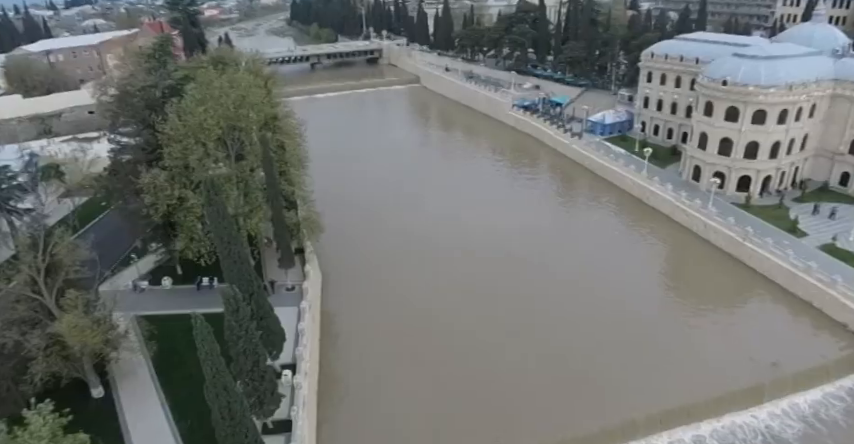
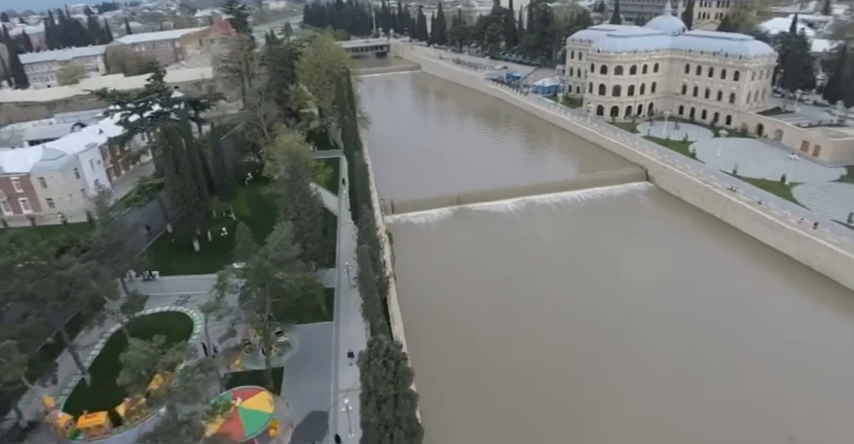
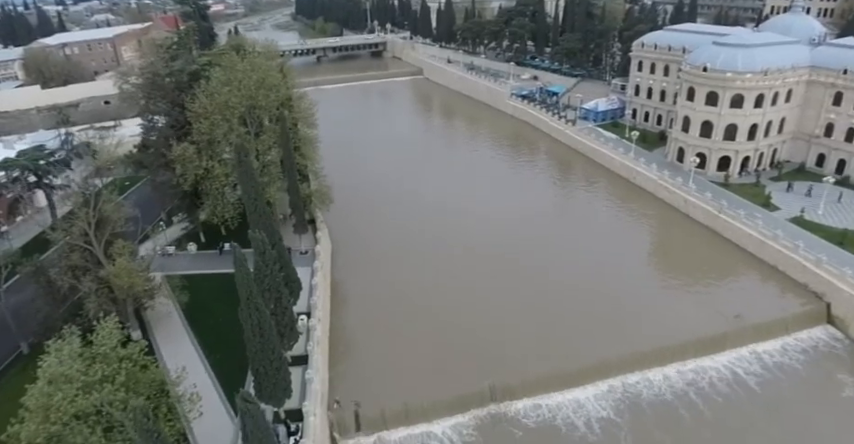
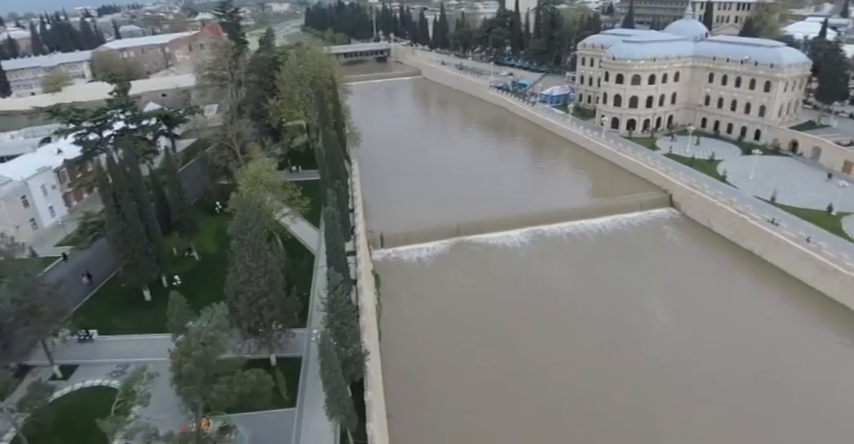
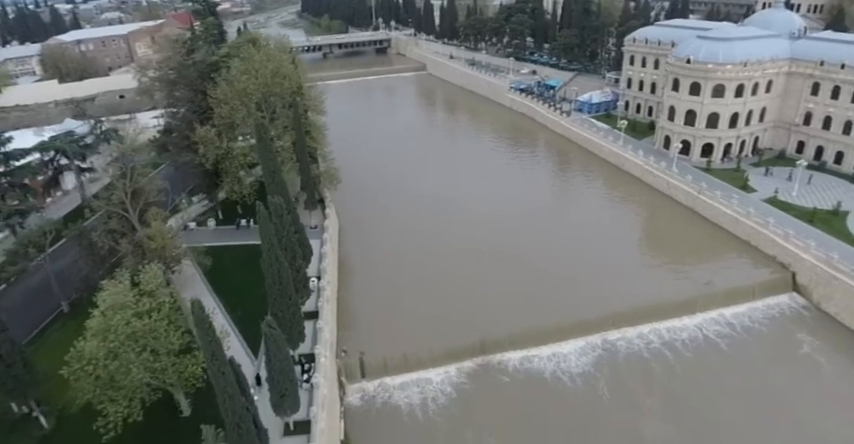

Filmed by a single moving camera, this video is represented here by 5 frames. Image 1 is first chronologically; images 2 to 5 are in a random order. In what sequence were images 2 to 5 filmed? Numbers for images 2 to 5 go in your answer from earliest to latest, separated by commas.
3, 5, 4, 2
